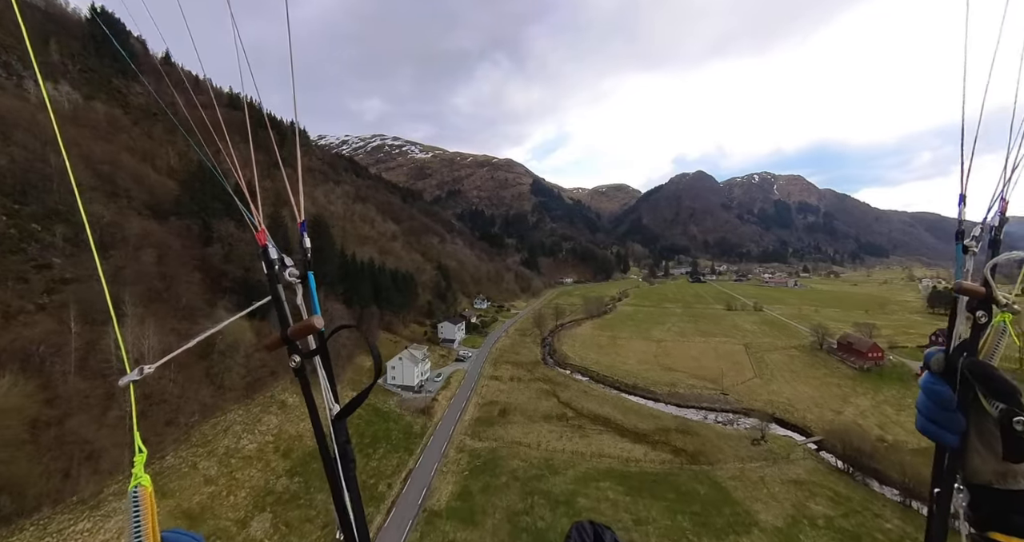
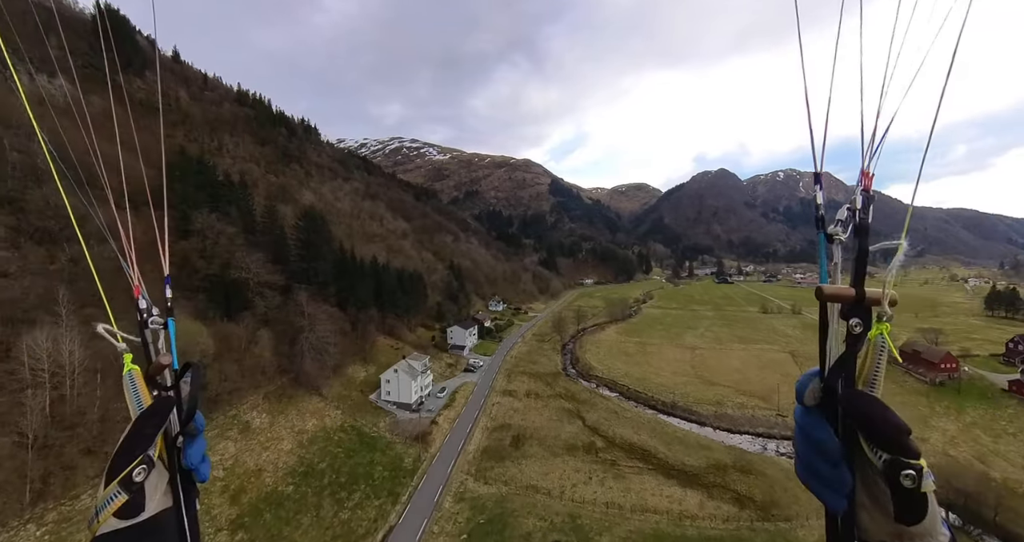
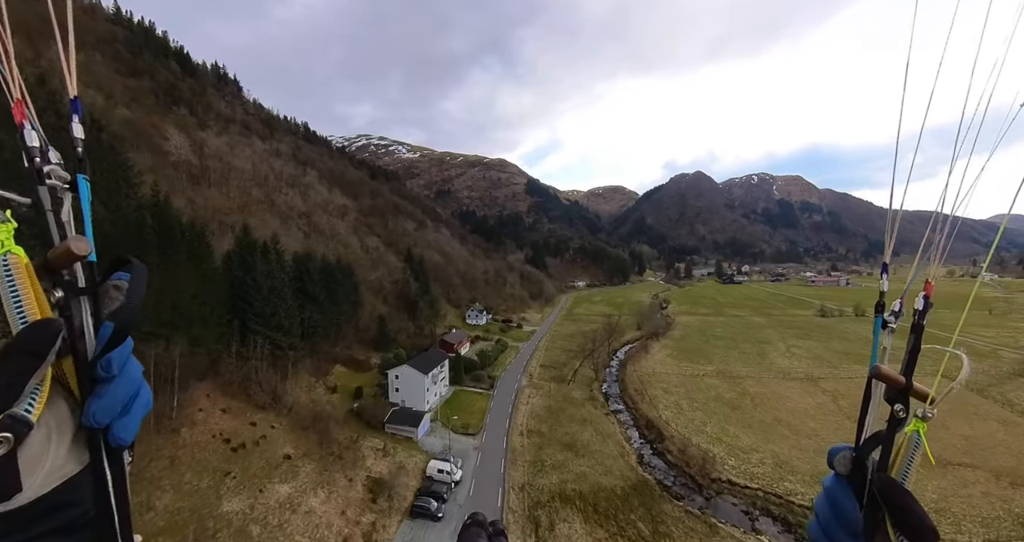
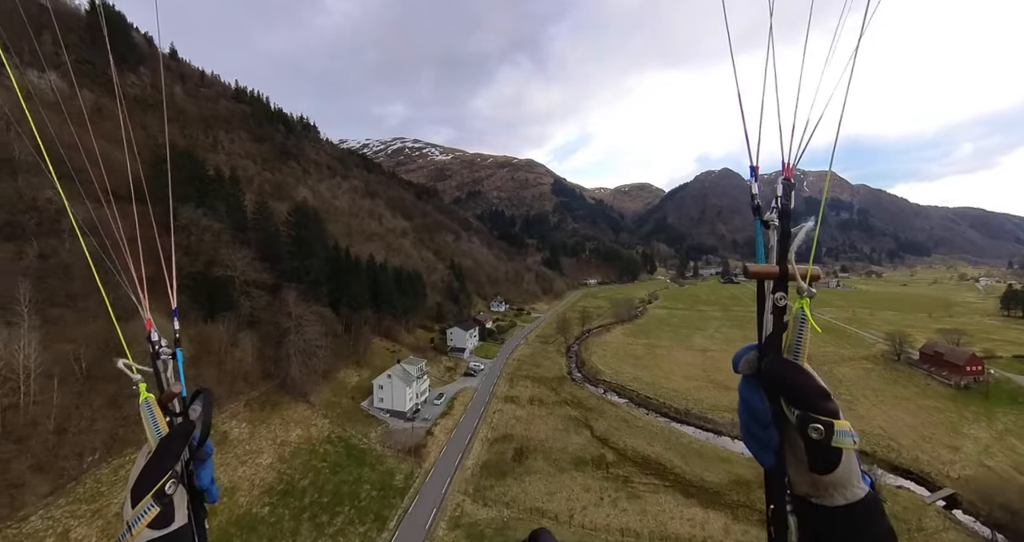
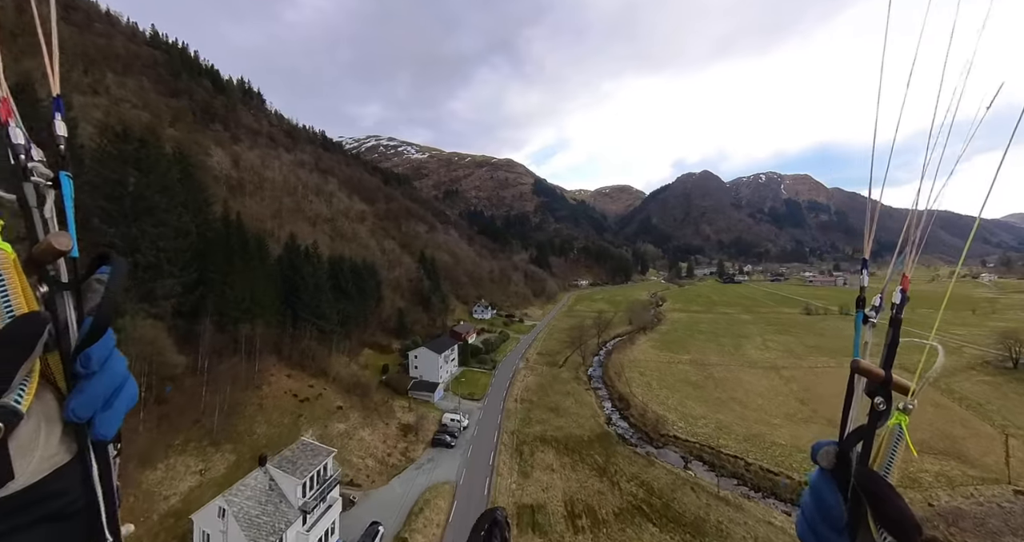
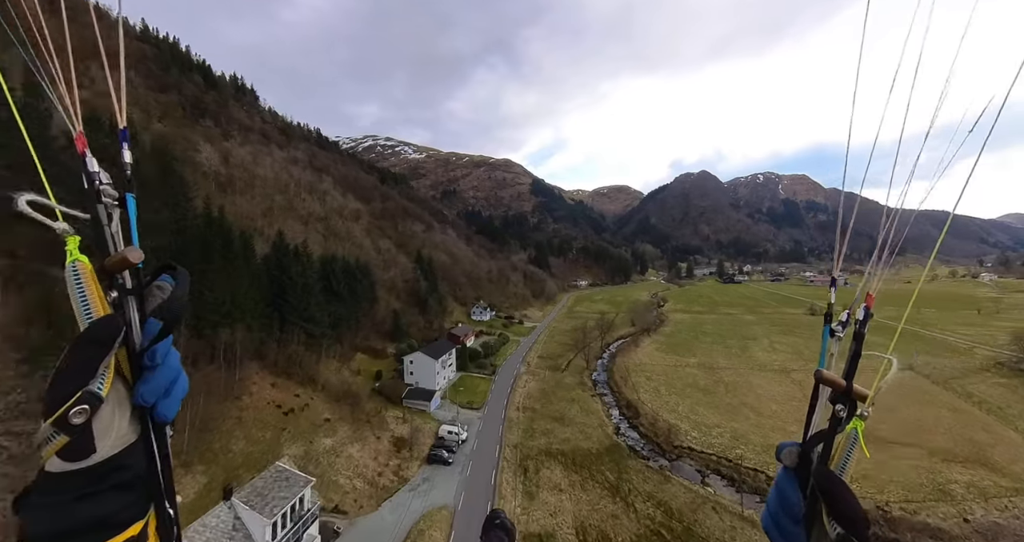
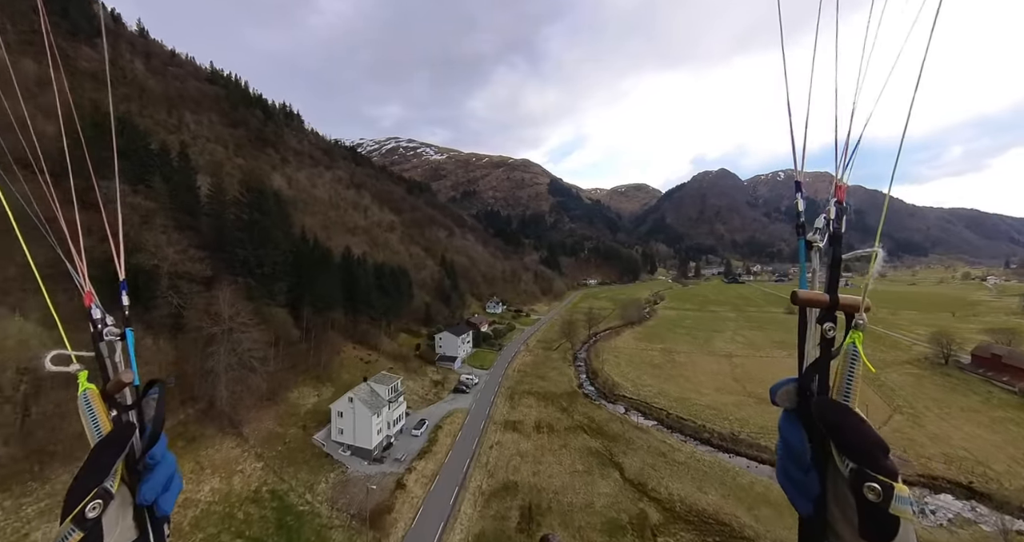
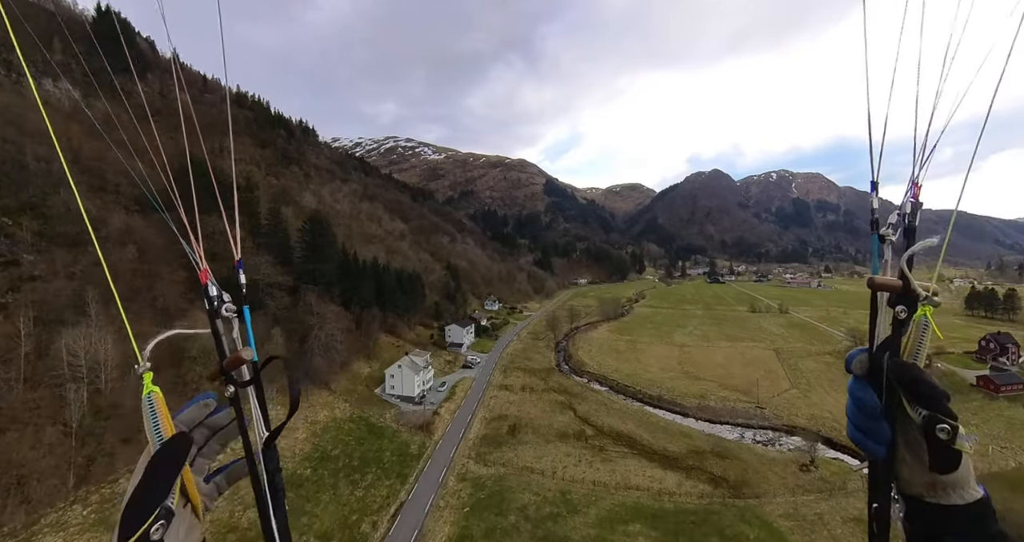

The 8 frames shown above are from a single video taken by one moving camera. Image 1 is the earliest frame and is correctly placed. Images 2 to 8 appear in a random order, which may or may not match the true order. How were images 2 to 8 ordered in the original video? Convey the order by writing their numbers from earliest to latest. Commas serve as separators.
8, 2, 4, 7, 5, 6, 3
